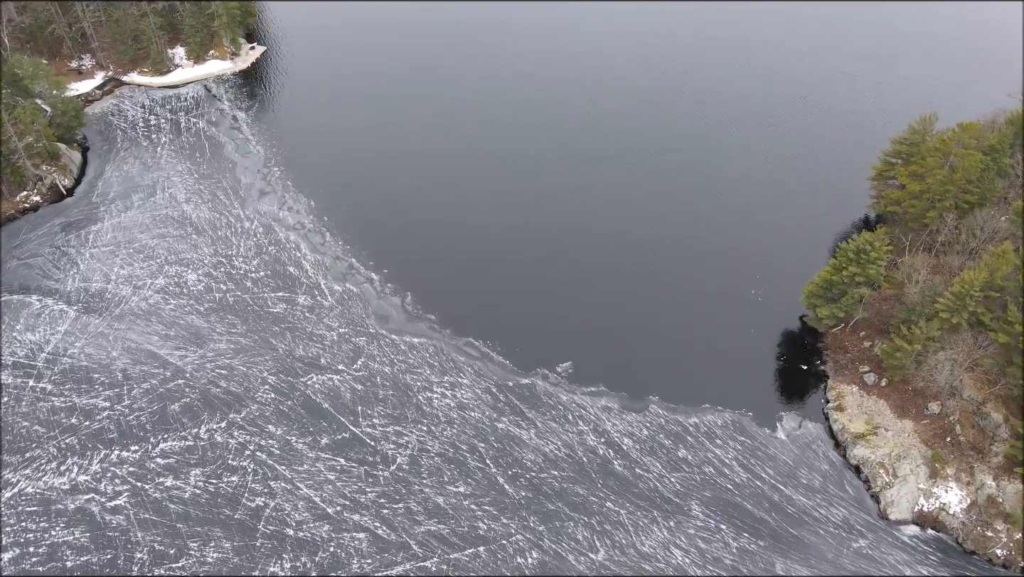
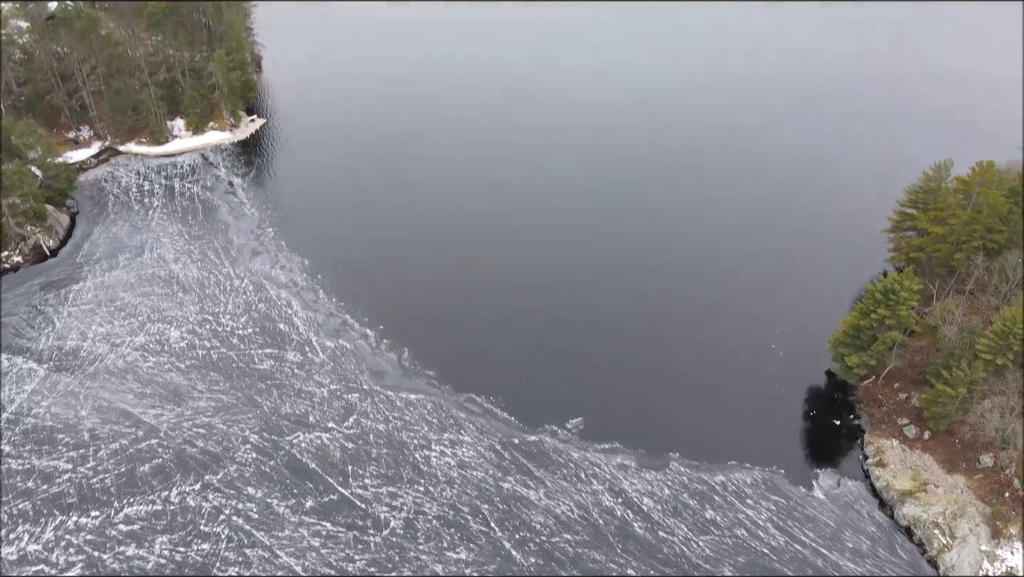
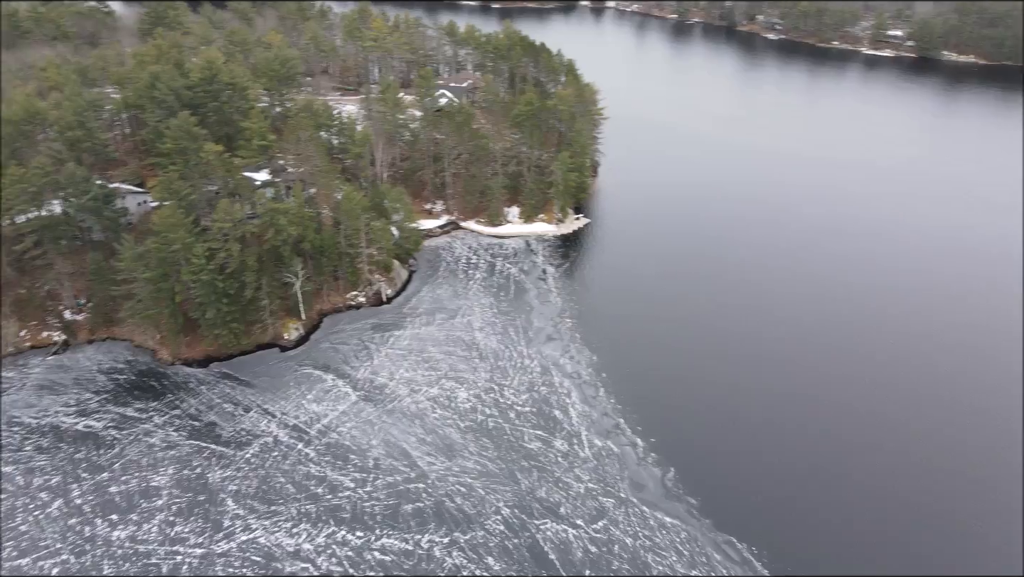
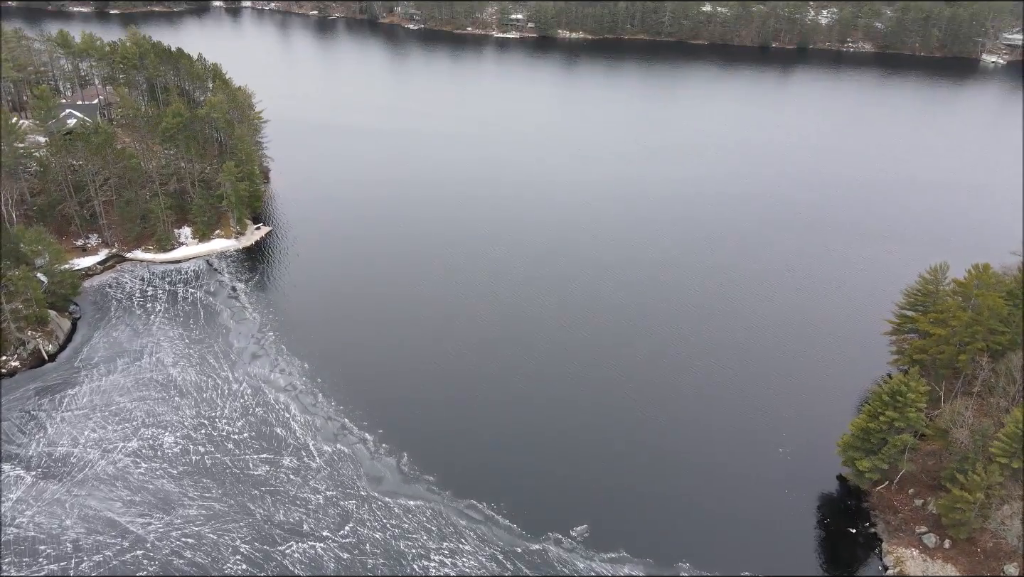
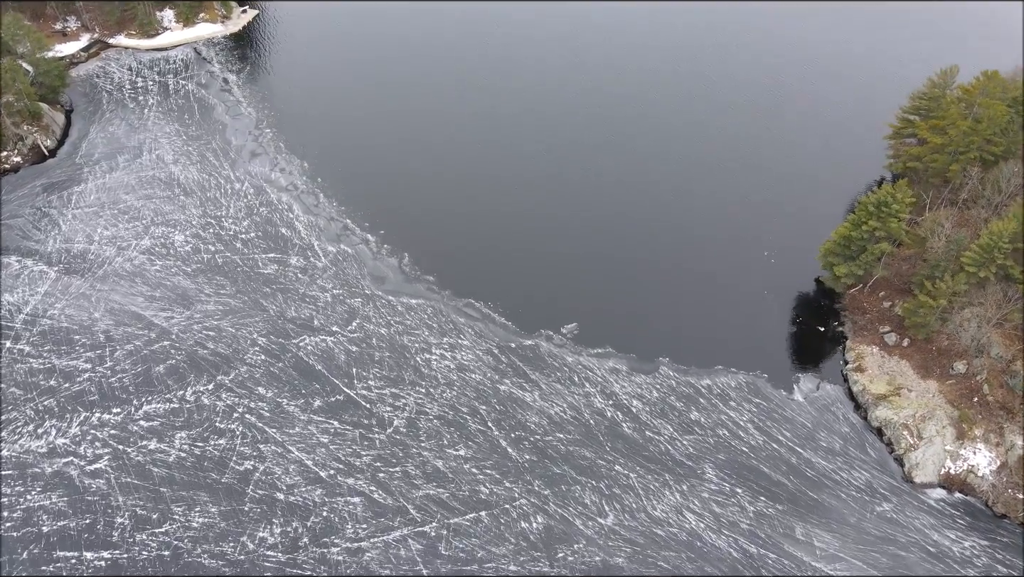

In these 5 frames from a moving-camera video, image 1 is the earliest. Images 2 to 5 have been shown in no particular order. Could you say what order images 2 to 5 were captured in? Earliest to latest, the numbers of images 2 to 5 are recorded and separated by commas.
5, 2, 4, 3
